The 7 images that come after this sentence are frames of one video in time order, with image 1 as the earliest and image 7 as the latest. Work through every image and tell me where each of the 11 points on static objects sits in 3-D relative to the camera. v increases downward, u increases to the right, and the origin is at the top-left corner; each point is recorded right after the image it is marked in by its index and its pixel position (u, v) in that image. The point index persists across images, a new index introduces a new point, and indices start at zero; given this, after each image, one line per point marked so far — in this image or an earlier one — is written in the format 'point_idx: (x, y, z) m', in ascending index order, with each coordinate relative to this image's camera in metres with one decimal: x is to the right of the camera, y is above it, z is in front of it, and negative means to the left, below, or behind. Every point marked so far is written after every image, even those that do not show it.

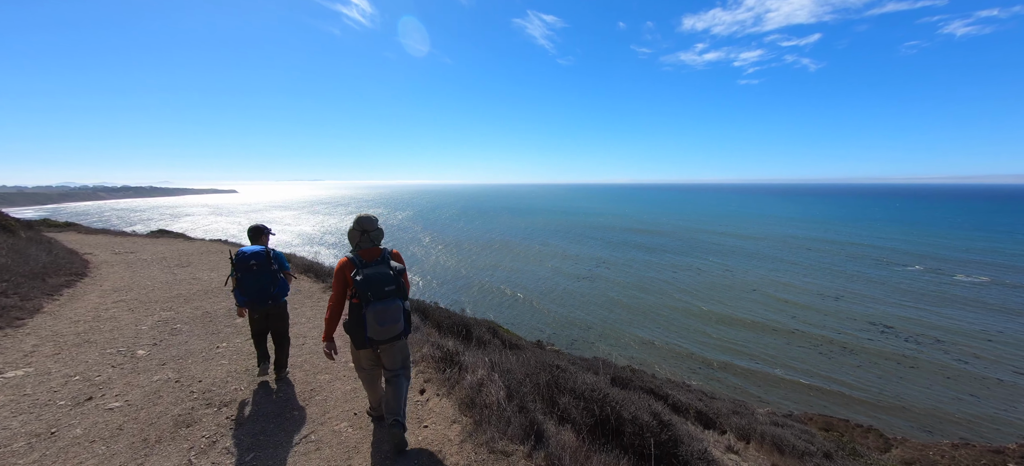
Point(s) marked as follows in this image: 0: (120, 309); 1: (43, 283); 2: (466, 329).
0: (-7.8, -1.5, +7.1) m
1: (-10.8, -1.2, +8.2) m
2: (-0.9, -1.8, +6.8) m
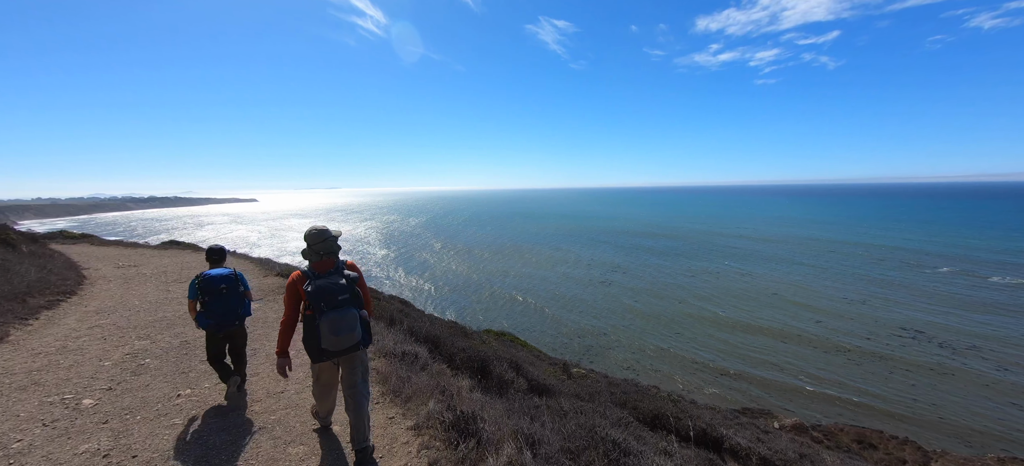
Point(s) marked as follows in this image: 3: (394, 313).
0: (-7.4, -1.9, +6.3) m
1: (-10.3, -1.5, +7.5) m
2: (-0.4, -2.1, +5.7) m
3: (-2.9, -2.0, +8.9) m
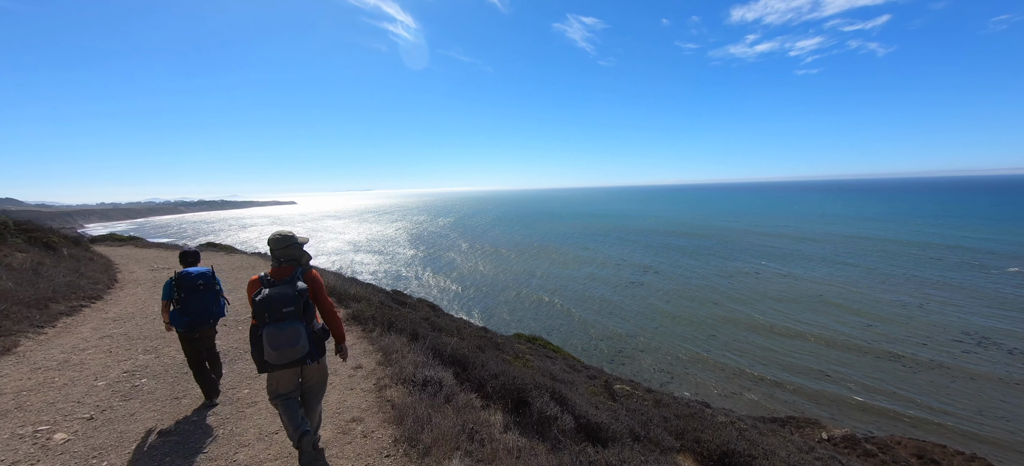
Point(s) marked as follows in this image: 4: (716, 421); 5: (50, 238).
0: (-6.8, -1.9, +5.8) m
1: (-9.6, -1.6, +7.3) m
2: (+0.1, -2.1, +4.7) m
3: (-2.1, -2.1, +8.1) m
4: (+5.3, -4.8, +9.1) m
5: (-15.7, -0.2, +12.0) m
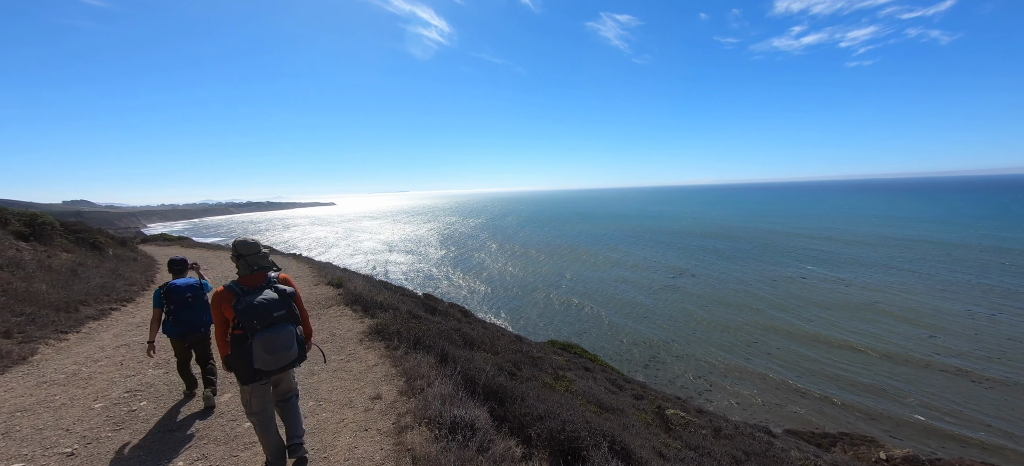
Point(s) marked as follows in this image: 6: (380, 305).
0: (-6.1, -2.0, +5.4) m
1: (-8.8, -1.6, +7.1) m
2: (+0.6, -2.2, +3.7) m
3: (-1.3, -2.1, +7.3) m
4: (+6.1, -5.0, +7.7) m
5: (-14.5, -0.2, +12.4) m
6: (-3.1, -1.6, +8.2) m
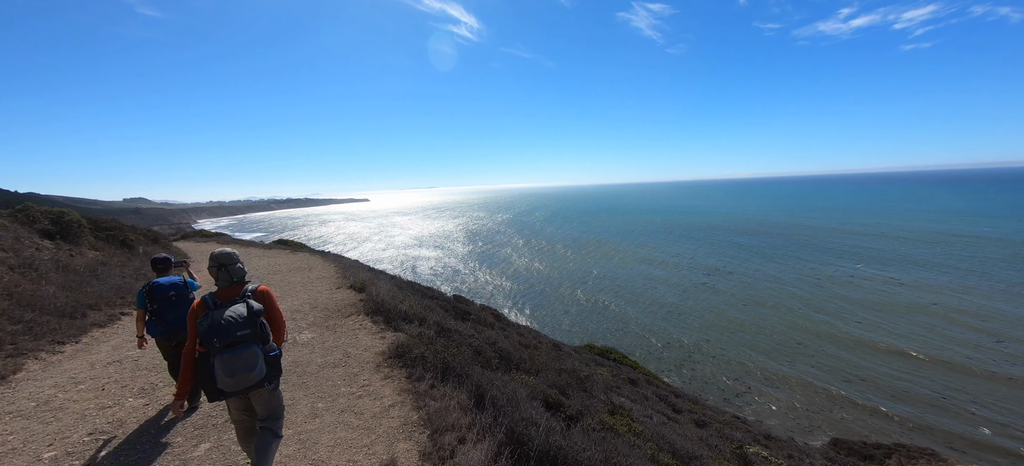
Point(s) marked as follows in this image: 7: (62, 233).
0: (-5.5, -2.0, +4.6) m
1: (-8.0, -1.6, +6.5) m
2: (+1.2, -2.3, +2.4) m
3: (-0.5, -2.2, +6.1) m
4: (+6.9, -5.0, +6.0) m
5: (-13.2, -0.1, +12.2) m
6: (-2.2, -1.6, +7.1) m
7: (-12.4, 0.0, +9.8) m
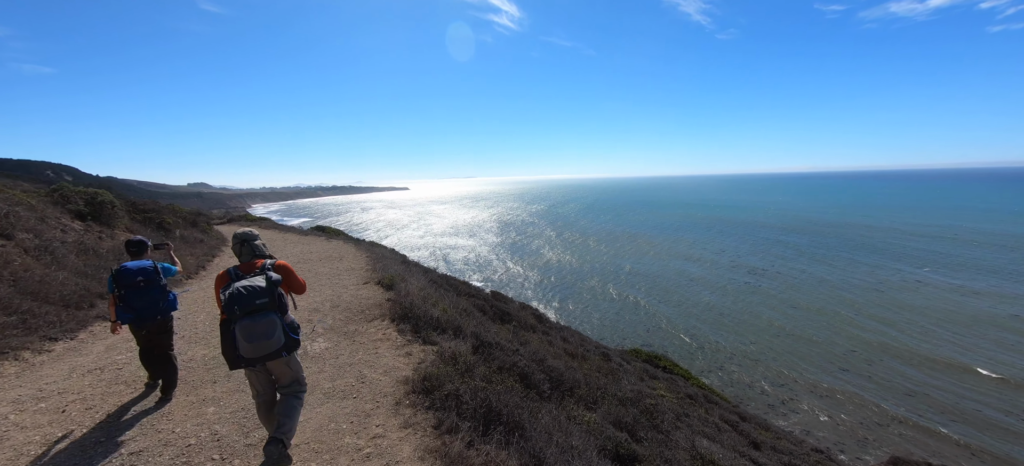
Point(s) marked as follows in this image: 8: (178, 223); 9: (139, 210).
0: (-4.8, -1.8, +3.8) m
1: (-7.1, -1.3, +5.9) m
2: (+1.6, -2.3, +0.9) m
3: (+0.3, -2.1, +4.7) m
4: (+7.6, -5.1, +3.9) m
5: (-11.7, +0.5, +12.0) m
6: (-1.3, -1.5, +5.9) m
7: (-11.1, +0.5, +9.5) m
8: (-12.0, +0.4, +12.8) m
9: (-12.3, +0.8, +11.8) m
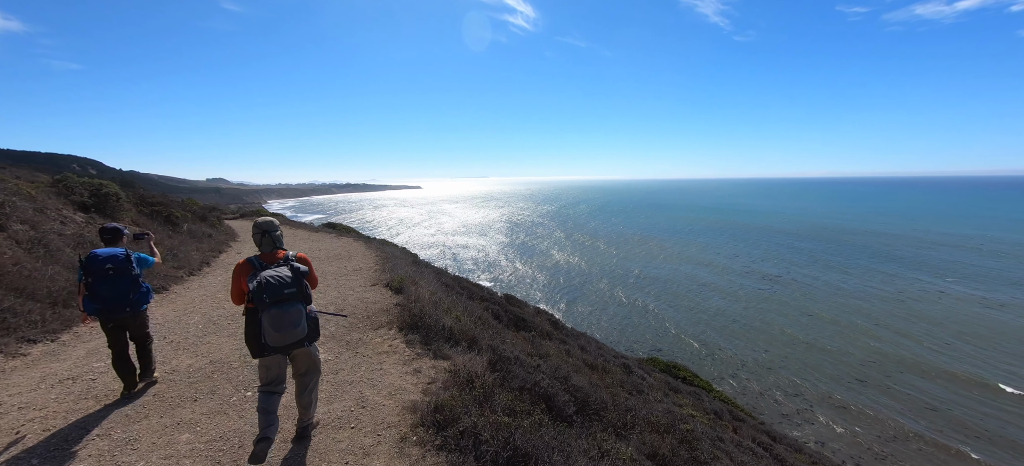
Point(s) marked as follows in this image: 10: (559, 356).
0: (-4.6, -1.7, +3.3) m
1: (-6.8, -1.2, +5.5) m
2: (+1.7, -2.4, +0.2) m
3: (+0.6, -2.1, +4.1) m
4: (+7.8, -5.3, +3.1) m
5: (-11.2, +0.7, +11.7) m
6: (-1.0, -1.5, +5.3) m
7: (-10.6, +0.7, +9.2) m
8: (-11.4, +0.6, +12.5) m
9: (-11.8, +1.0, +11.5) m
10: (+1.0, -2.6, +7.6) m
